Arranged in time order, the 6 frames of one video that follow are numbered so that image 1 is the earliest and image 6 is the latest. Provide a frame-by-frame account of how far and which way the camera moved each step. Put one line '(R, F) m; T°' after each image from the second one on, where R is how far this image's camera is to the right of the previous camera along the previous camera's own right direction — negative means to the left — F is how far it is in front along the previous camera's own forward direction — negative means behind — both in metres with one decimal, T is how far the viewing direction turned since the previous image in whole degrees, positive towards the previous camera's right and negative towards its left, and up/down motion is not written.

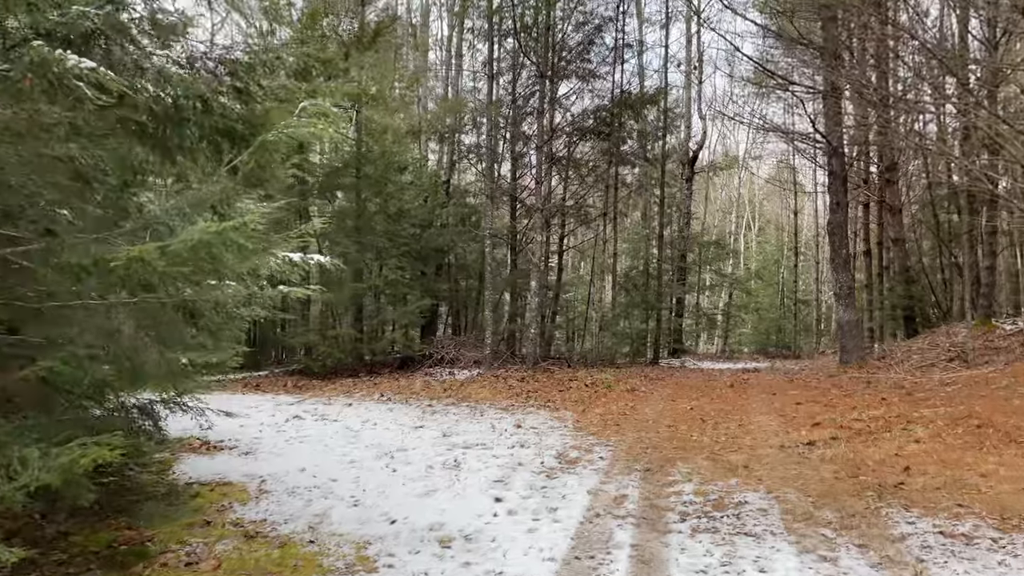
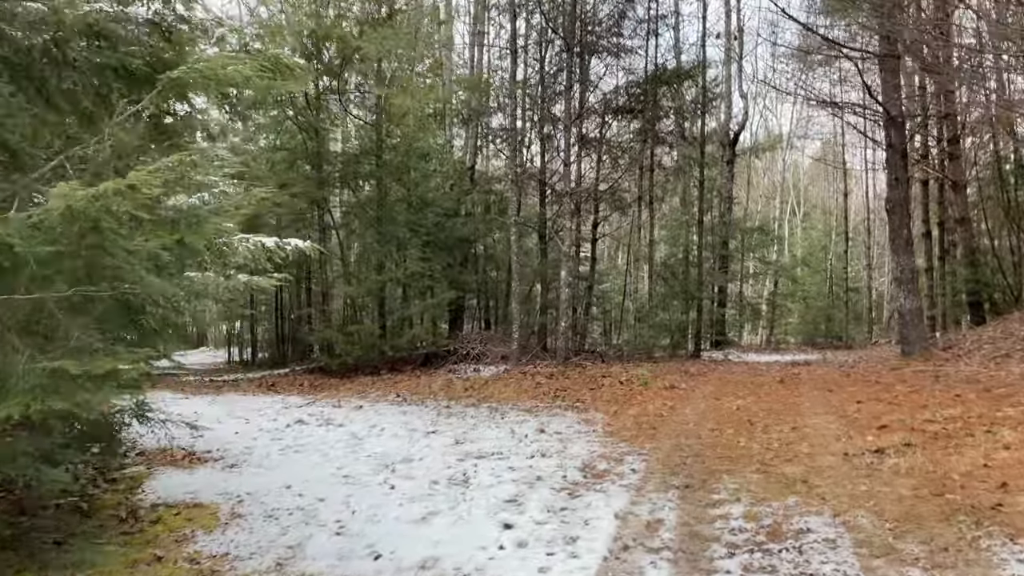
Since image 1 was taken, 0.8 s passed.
(+0.2, +0.9) m; -3°
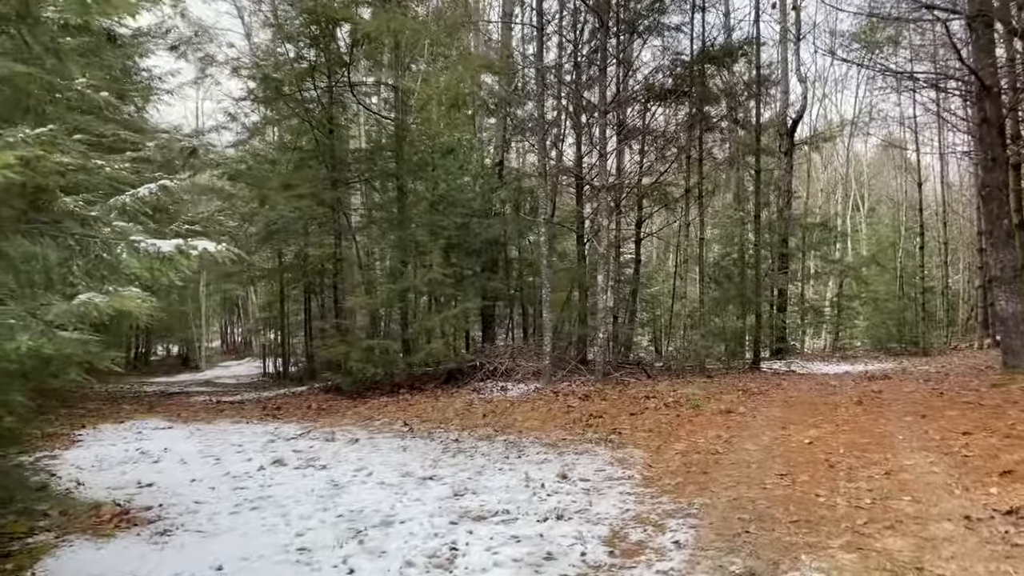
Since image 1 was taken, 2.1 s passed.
(+0.3, +1.5) m; -4°
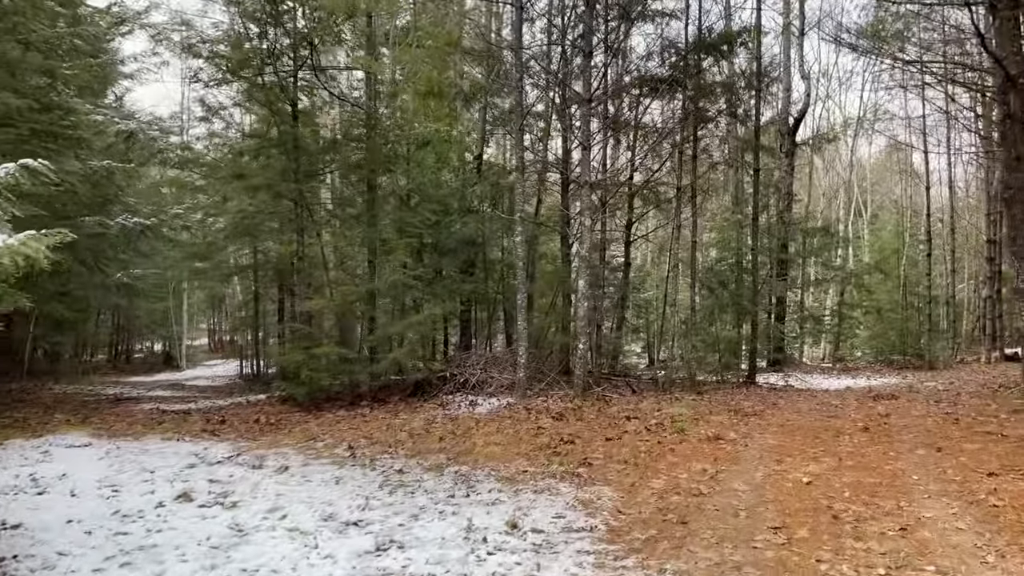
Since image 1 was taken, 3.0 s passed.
(+0.4, +1.0) m; 0°
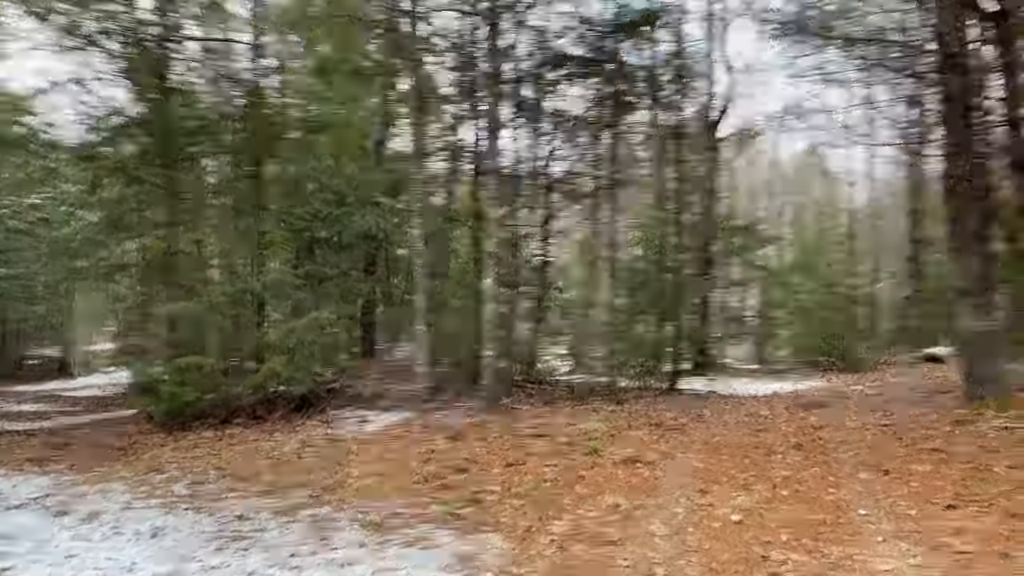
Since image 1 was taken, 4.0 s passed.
(+0.4, +1.2) m; +5°
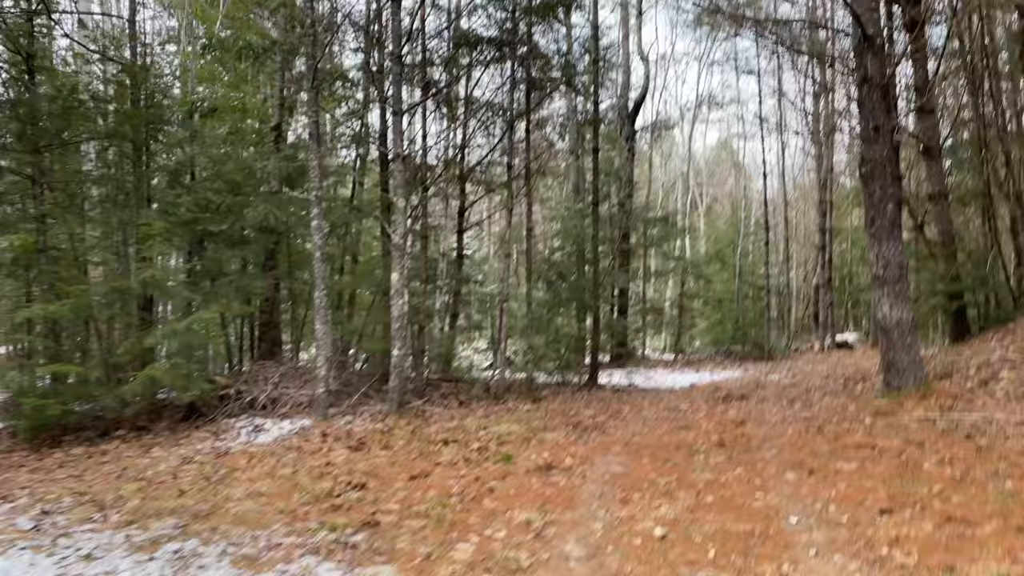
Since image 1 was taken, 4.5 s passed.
(+0.2, +0.6) m; +6°
